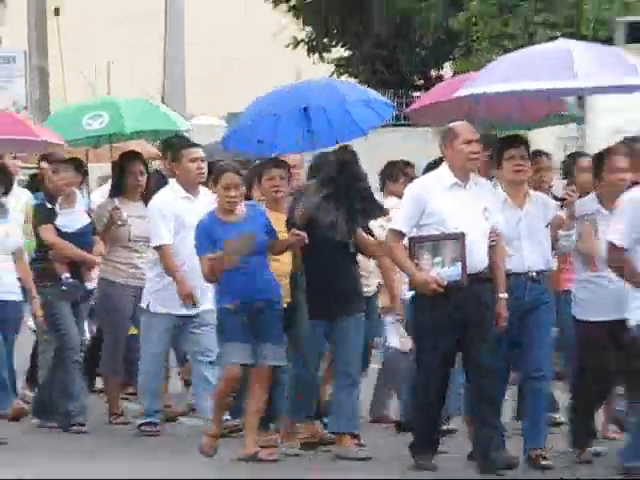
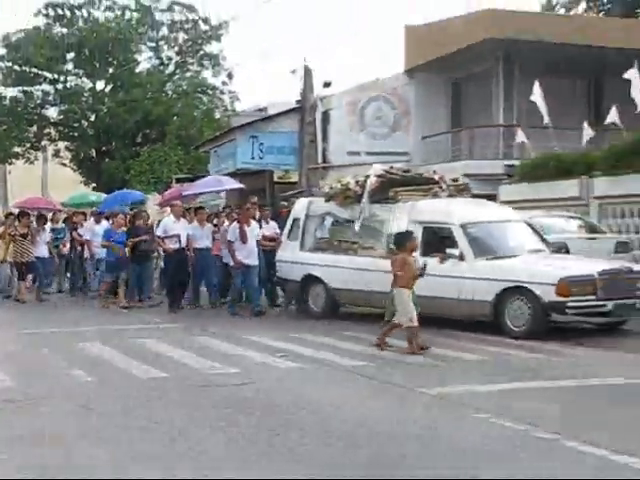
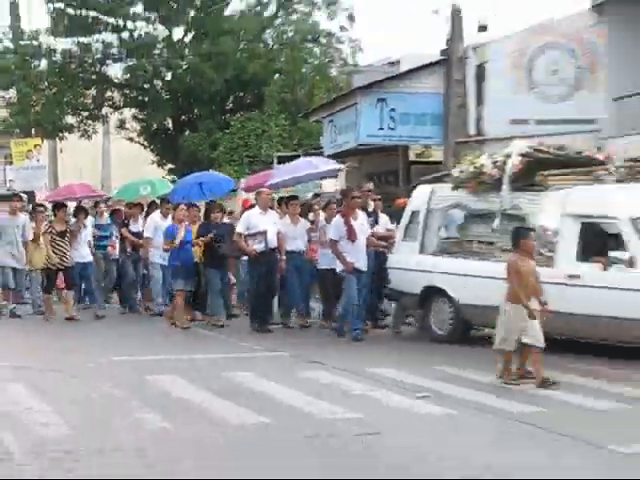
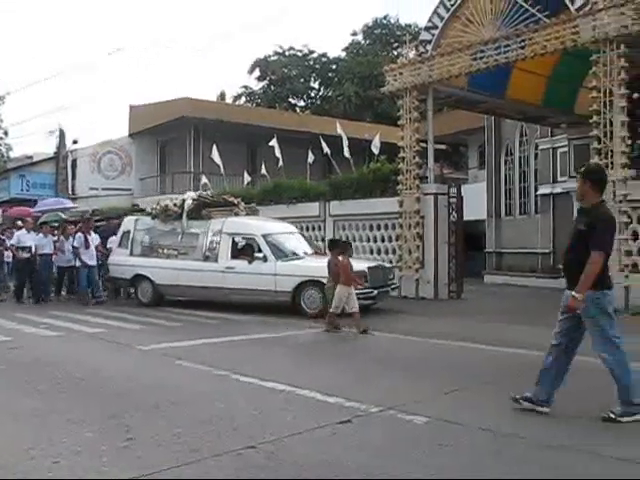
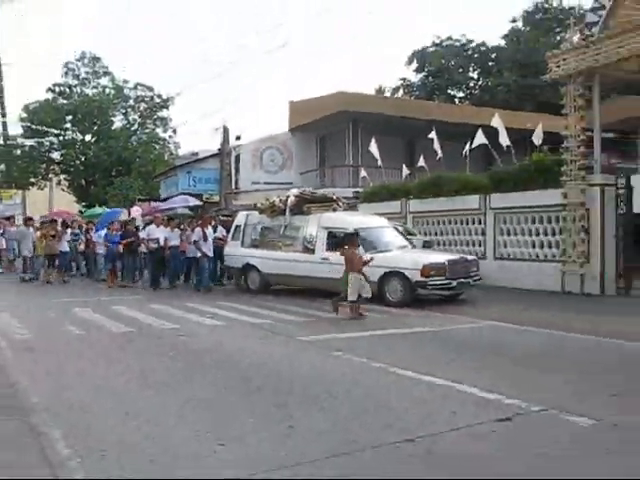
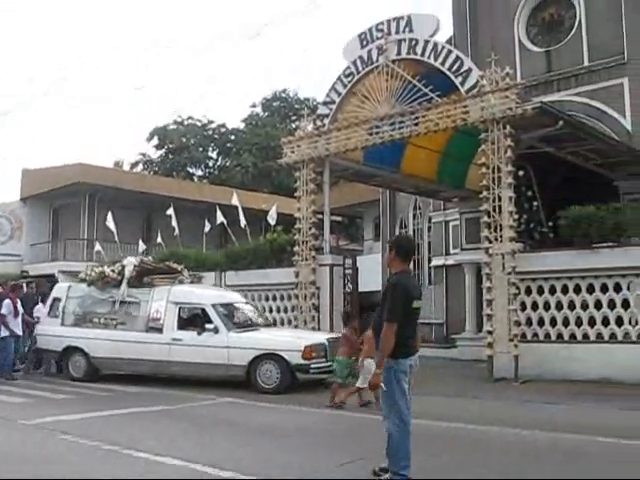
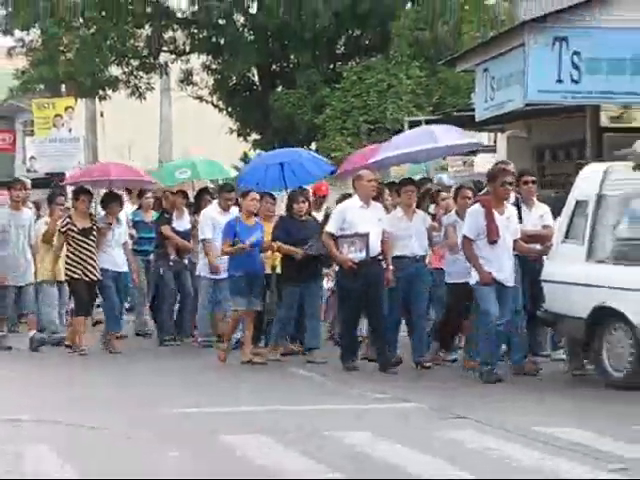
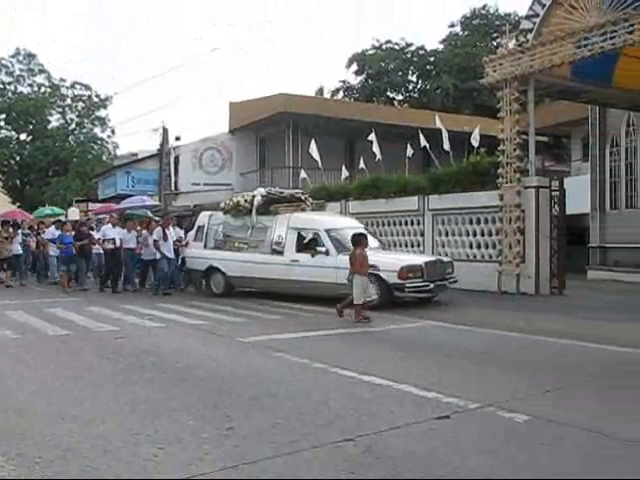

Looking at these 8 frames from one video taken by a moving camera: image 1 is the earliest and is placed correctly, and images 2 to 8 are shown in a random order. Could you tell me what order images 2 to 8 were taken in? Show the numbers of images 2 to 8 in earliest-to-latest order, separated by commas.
7, 3, 2, 5, 8, 4, 6
